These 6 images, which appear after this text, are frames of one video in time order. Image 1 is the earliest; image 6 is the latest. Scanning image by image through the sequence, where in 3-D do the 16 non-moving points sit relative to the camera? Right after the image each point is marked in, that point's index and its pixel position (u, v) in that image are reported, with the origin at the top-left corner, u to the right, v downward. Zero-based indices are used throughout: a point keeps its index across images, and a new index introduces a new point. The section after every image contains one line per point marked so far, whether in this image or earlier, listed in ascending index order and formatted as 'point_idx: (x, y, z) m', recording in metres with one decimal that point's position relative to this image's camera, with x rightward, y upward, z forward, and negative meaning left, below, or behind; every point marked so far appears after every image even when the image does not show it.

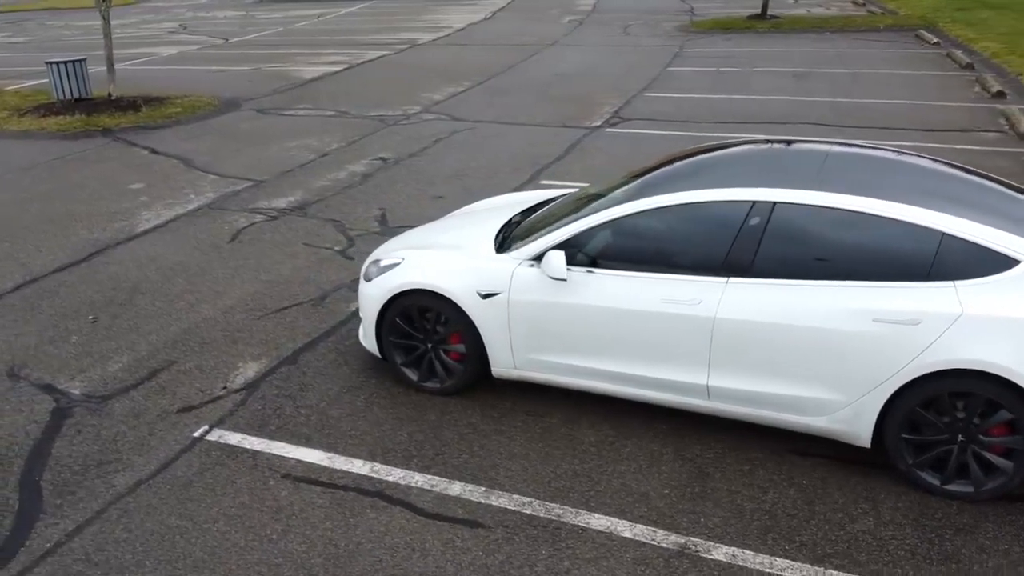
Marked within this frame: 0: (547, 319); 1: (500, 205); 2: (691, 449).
0: (+0.2, -0.2, +4.9) m
1: (-0.2, +0.5, +6.2) m
2: (+0.9, -0.9, +4.7) m
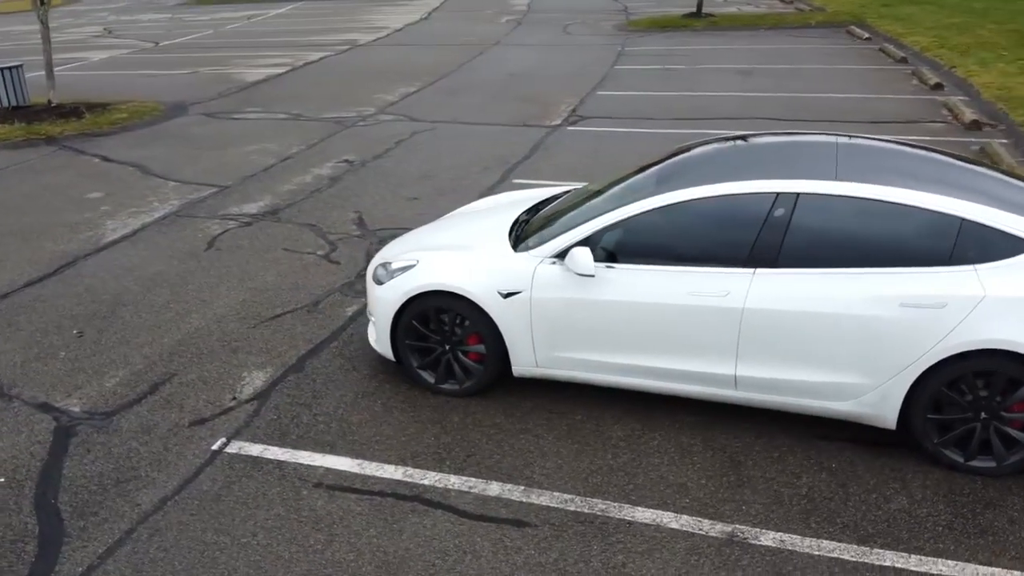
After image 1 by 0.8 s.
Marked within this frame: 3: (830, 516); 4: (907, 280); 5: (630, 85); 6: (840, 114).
0: (+0.3, -0.2, +4.9) m
1: (-0.2, +0.5, +6.2) m
2: (+1.1, -0.8, +4.8) m
3: (+1.5, -1.1, +4.2) m
4: (+1.9, 0.0, +4.3) m
5: (+2.1, +3.5, +15.5) m
6: (+4.7, +2.5, +12.8) m
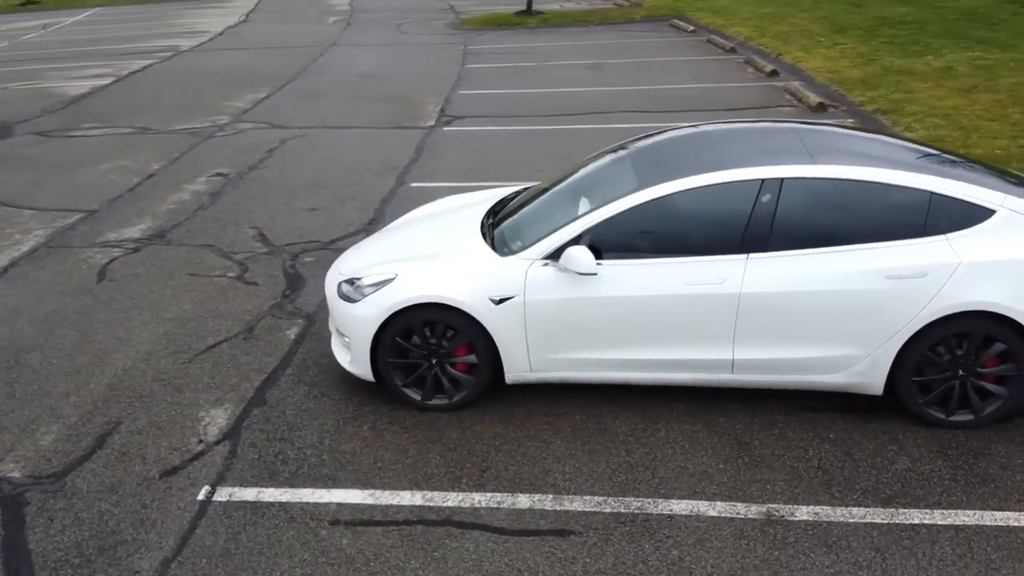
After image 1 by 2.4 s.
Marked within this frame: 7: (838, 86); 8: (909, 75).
0: (+0.3, -0.2, +4.8) m
1: (-0.5, +0.5, +6.0) m
2: (+1.1, -0.7, +4.9) m
3: (+1.6, -1.0, +4.4) m
4: (+2.0, +0.2, +4.6) m
5: (-0.4, +3.5, +15.5) m
6: (+2.8, +2.8, +13.4) m
7: (+5.0, +3.1, +13.7) m
8: (+6.0, +3.2, +13.7) m
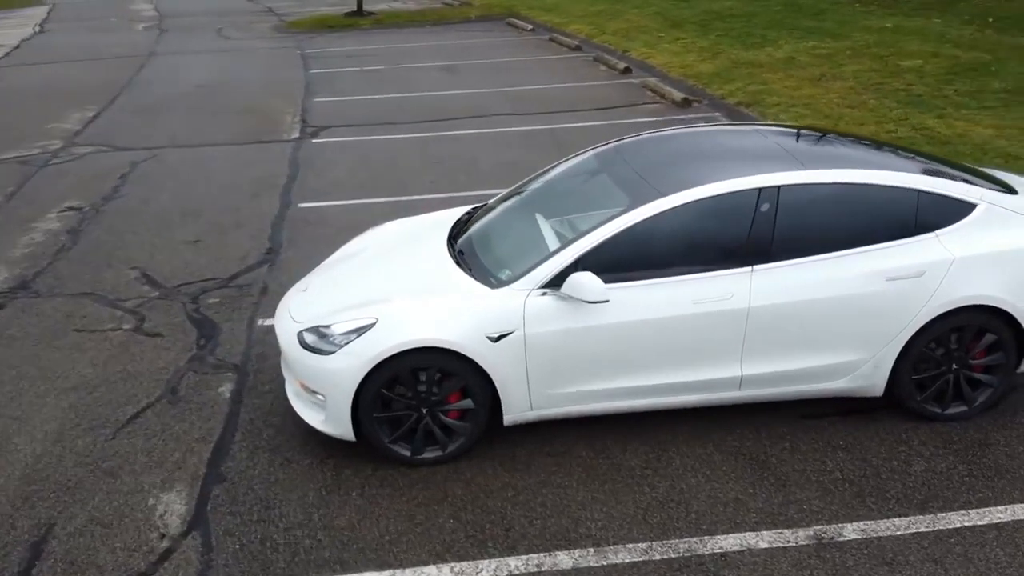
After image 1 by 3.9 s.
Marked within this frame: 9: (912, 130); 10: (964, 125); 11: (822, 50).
0: (+0.3, -0.3, +4.5) m
1: (-0.8, +0.3, +5.4) m
2: (+1.1, -0.8, +4.7) m
3: (+1.8, -1.0, +4.3) m
4: (+1.9, +0.2, +4.6) m
5: (-2.8, +3.3, +14.8) m
6: (+0.8, +2.8, +13.4) m
7: (+2.9, +3.3, +14.1) m
8: (+3.9, +3.5, +14.2) m
9: (+4.6, +1.8, +10.3) m
10: (+5.2, +1.9, +10.3) m
11: (+5.1, +3.9, +14.8) m
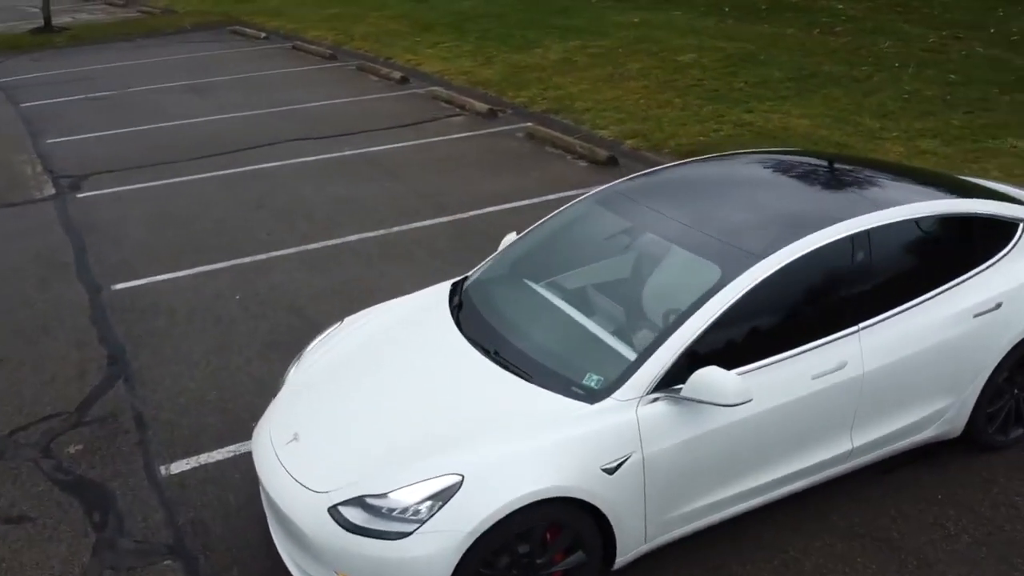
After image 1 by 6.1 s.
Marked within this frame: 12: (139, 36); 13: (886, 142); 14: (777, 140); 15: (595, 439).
0: (+0.7, -0.7, +3.6) m
1: (-0.7, -0.3, +4.2) m
2: (+1.5, -1.1, +4.1) m
3: (+2.2, -1.2, +4.0) m
4: (+2.1, 0.0, +4.2) m
5: (-6.0, +2.2, +12.3) m
6: (-2.1, +2.2, +12.1) m
7: (-0.4, +3.0, +13.5) m
8: (+0.4, +3.4, +13.9) m
9: (+2.6, +1.9, +10.5) m
10: (+3.2, +2.0, +10.7) m
11: (+1.3, +4.0, +14.8) m
12: (-8.2, +5.5, +19.8) m
13: (+4.0, +1.6, +9.6) m
14: (+2.9, +1.6, +9.9) m
15: (+0.3, -0.6, +3.4) m
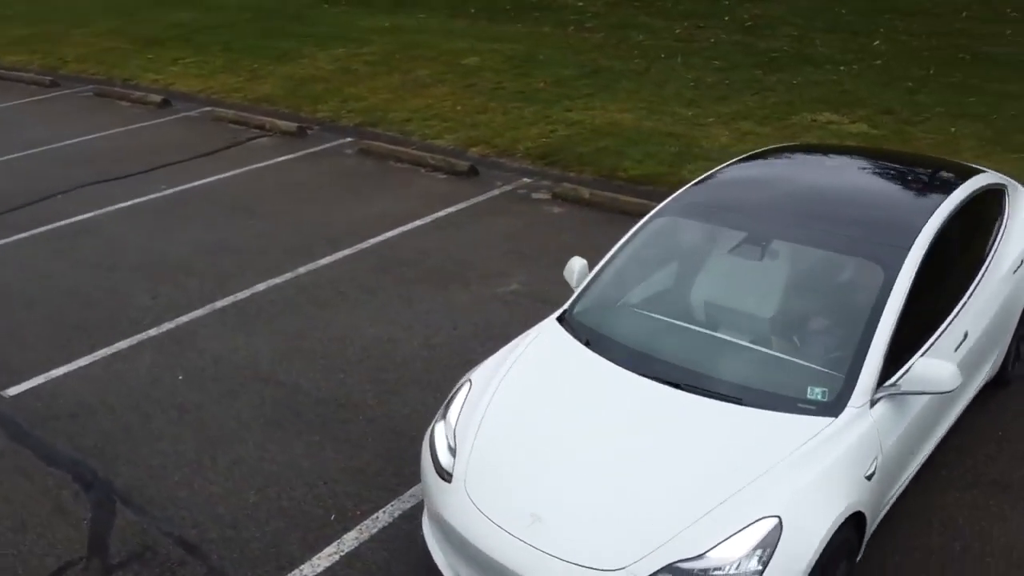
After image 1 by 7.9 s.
0: (+1.7, -0.7, +3.8) m
1: (+0.1, -0.5, +3.8) m
2: (+2.3, -1.0, +4.6) m
3: (+3.0, -0.9, +4.7) m
4: (+2.7, +0.2, +4.9) m
5: (-8.0, +0.9, +9.6) m
6: (-4.3, +1.6, +10.7) m
7: (-3.4, +2.6, +12.5) m
8: (-2.8, +3.1, +13.3) m
9: (+0.6, +2.0, +10.8) m
10: (+1.1, +2.2, +11.2) m
11: (-2.3, +3.7, +14.4) m
12: (-13.1, +3.7, +15.7) m
13: (+2.3, +1.9, +10.5) m
14: (+1.2, +1.8, +10.4) m
15: (+1.3, -0.6, +3.5) m
